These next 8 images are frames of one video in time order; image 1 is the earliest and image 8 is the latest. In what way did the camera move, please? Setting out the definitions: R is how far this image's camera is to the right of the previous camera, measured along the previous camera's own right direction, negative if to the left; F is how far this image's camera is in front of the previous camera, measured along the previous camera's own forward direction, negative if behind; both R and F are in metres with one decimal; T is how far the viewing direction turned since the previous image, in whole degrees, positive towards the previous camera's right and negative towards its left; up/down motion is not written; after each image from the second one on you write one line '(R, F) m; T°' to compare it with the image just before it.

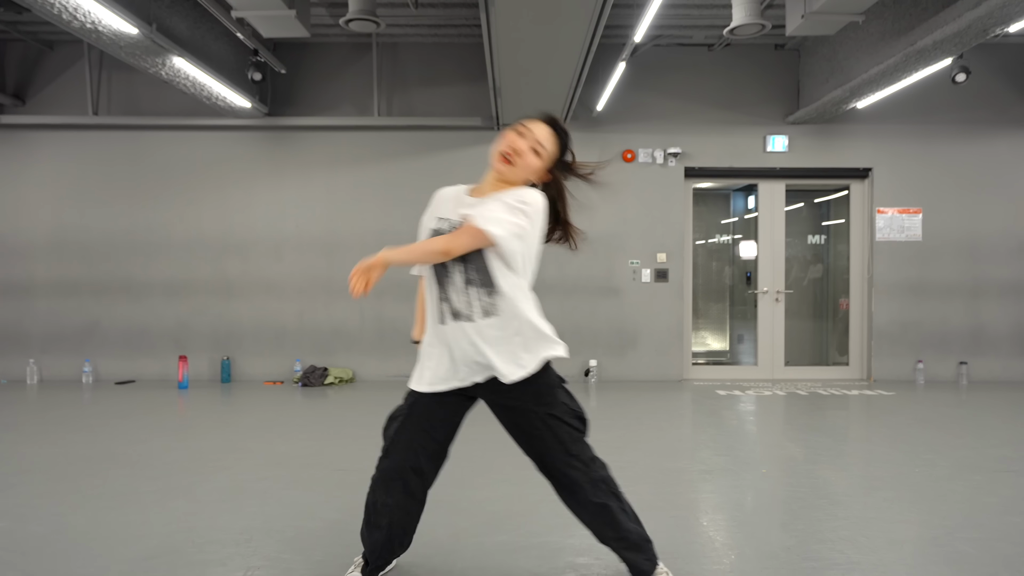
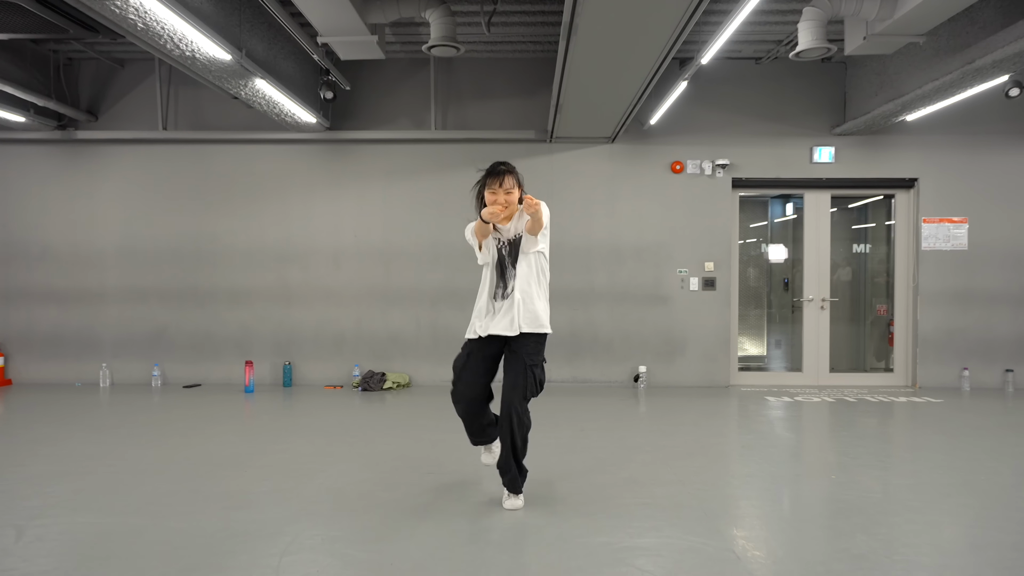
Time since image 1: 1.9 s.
(-0.3, -0.2) m; -1°
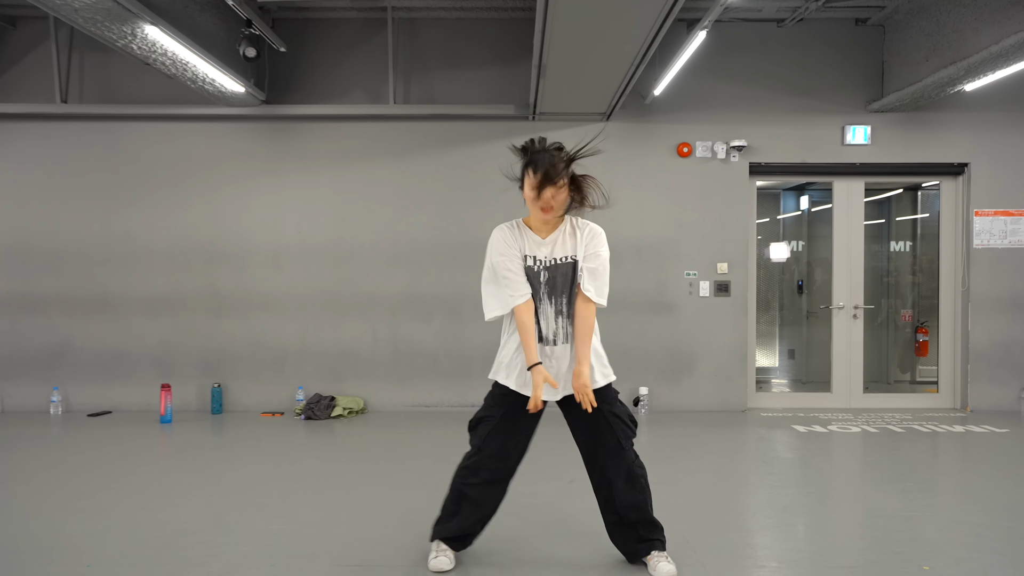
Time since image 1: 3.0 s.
(+0.1, +1.1) m; +1°
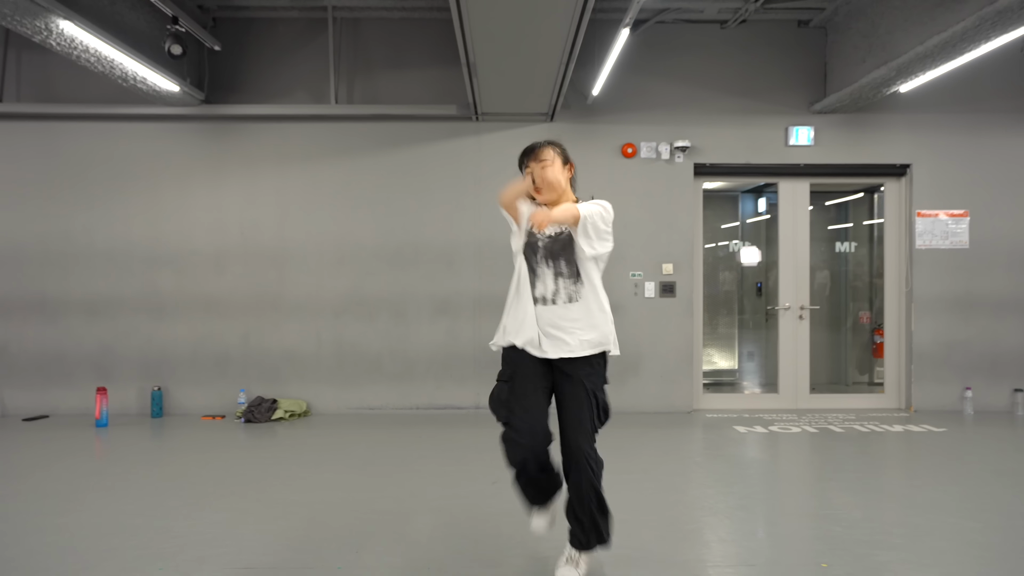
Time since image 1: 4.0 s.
(+0.3, 0.0) m; +1°
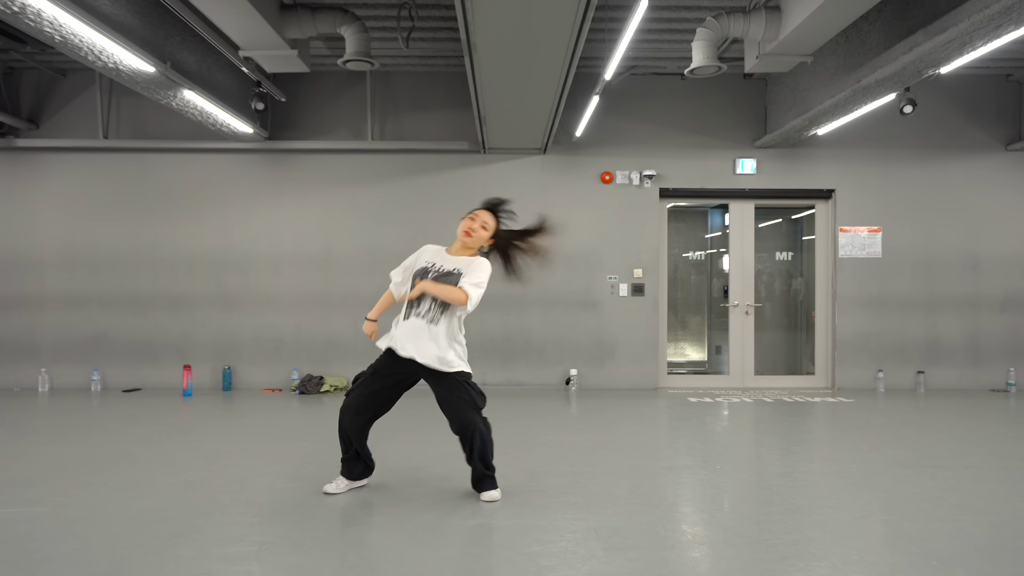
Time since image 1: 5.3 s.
(0.0, -1.3) m; 0°
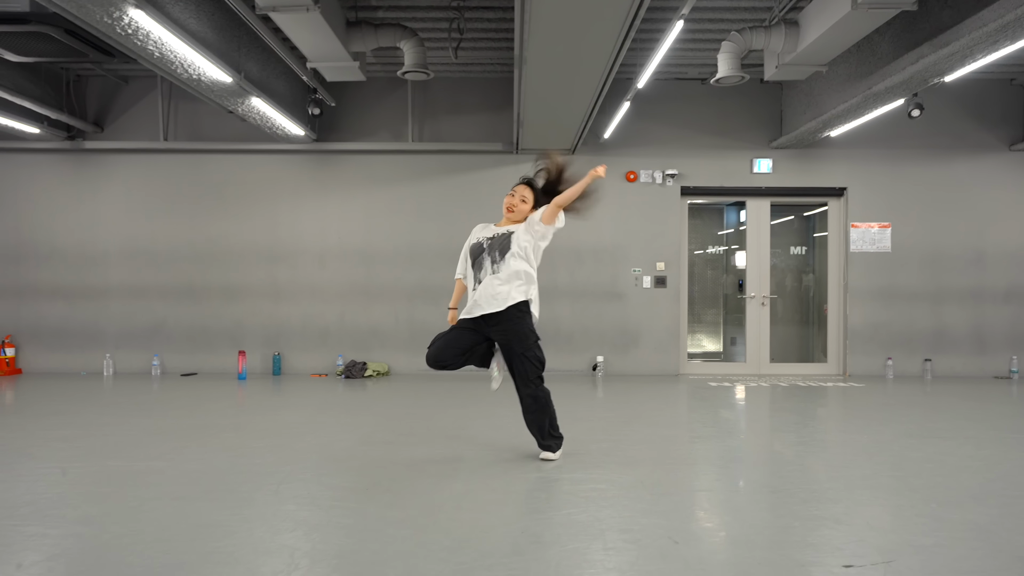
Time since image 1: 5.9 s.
(-0.2, -0.5) m; -1°
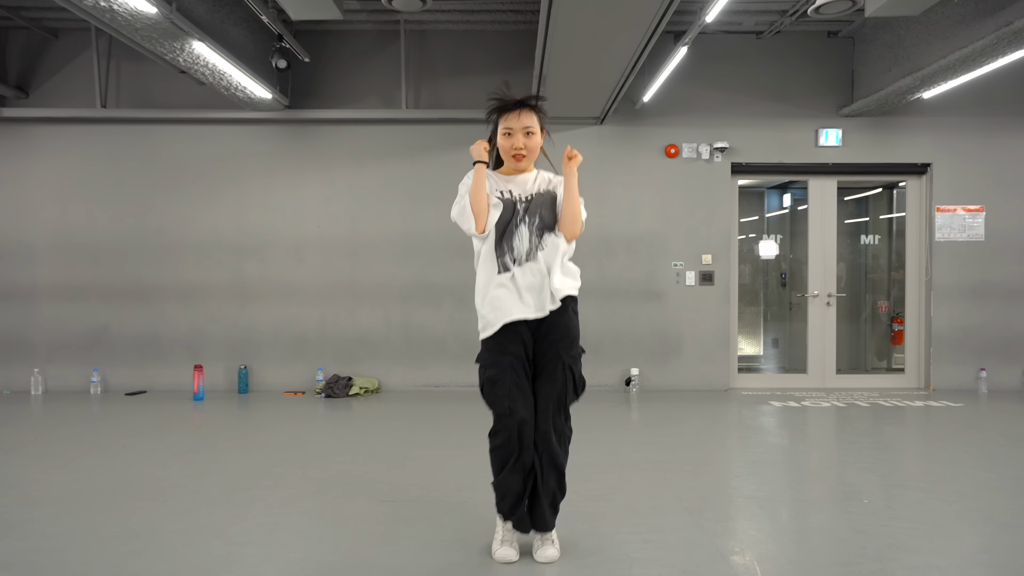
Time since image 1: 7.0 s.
(-0.1, +1.3) m; 0°
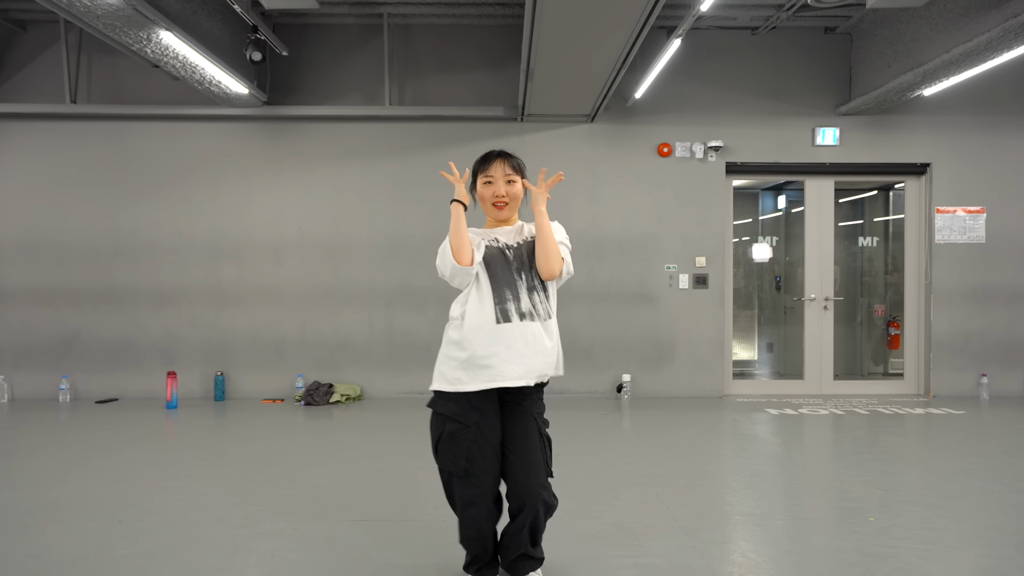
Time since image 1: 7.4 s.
(0.0, +0.2) m; +1°
